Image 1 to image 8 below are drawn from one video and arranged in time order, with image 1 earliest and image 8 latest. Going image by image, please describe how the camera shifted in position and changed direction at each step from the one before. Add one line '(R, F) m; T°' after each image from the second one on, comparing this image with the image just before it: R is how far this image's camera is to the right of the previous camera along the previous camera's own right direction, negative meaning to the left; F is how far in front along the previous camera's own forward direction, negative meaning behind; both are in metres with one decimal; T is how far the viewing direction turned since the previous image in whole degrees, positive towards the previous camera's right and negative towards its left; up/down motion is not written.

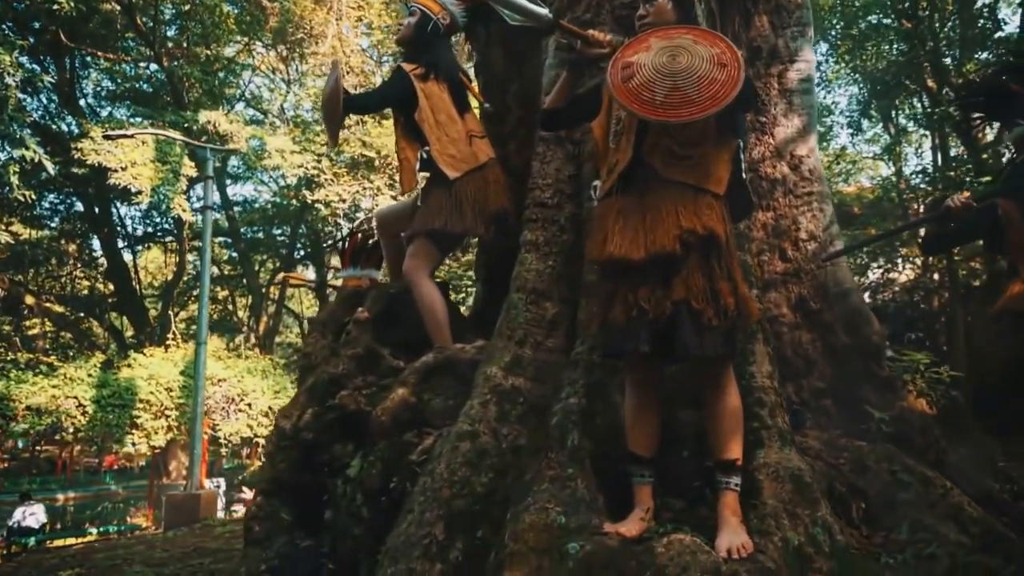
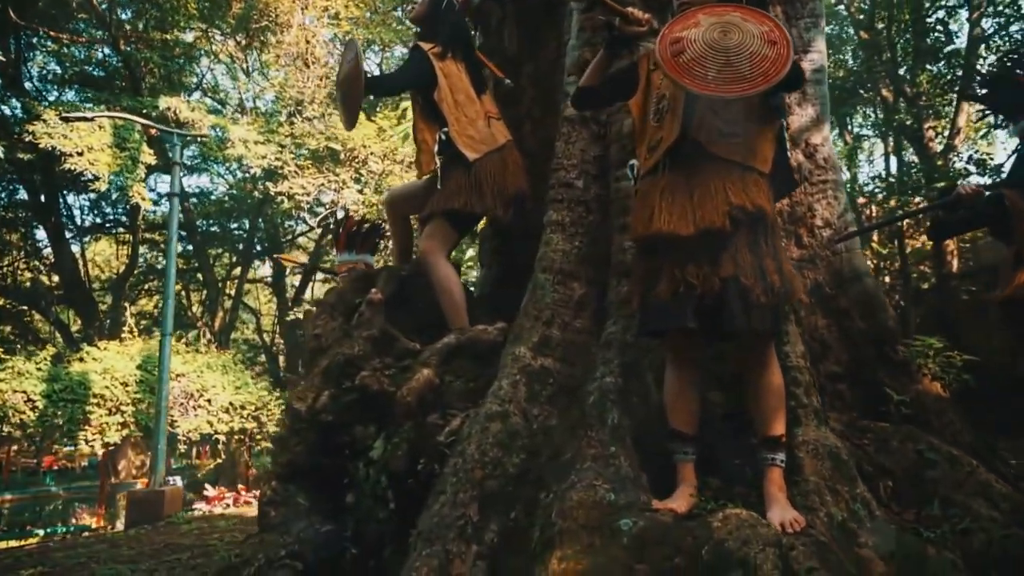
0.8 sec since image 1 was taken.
(-0.4, +0.1) m; +4°
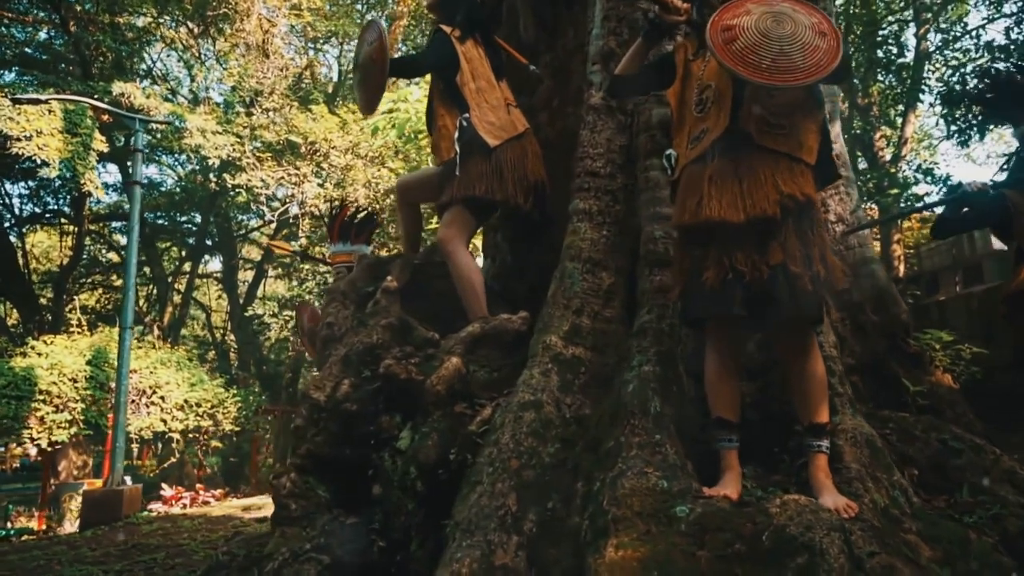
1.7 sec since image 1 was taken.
(-0.5, +0.1) m; +4°
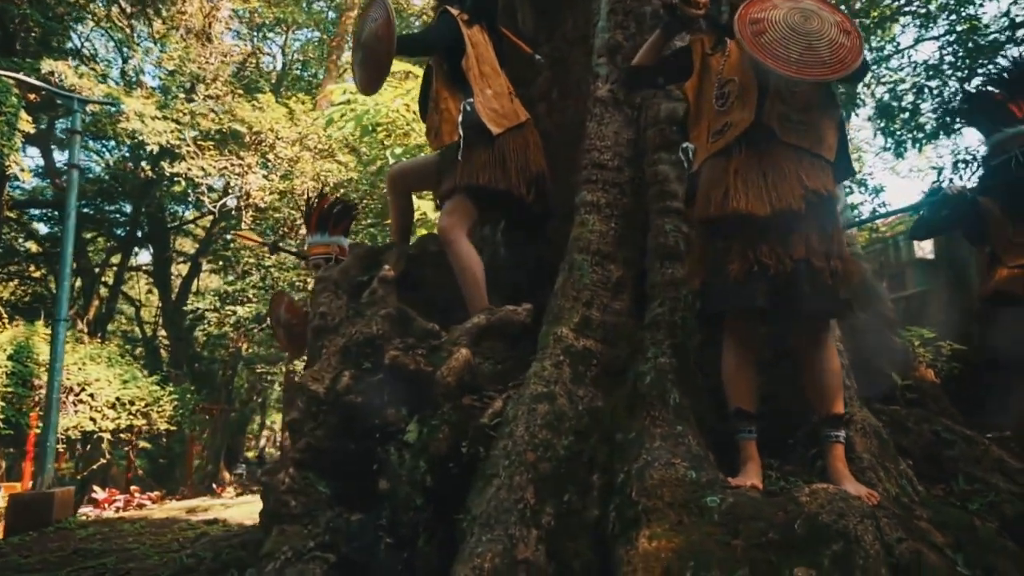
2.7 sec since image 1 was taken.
(-0.4, +0.1) m; +5°
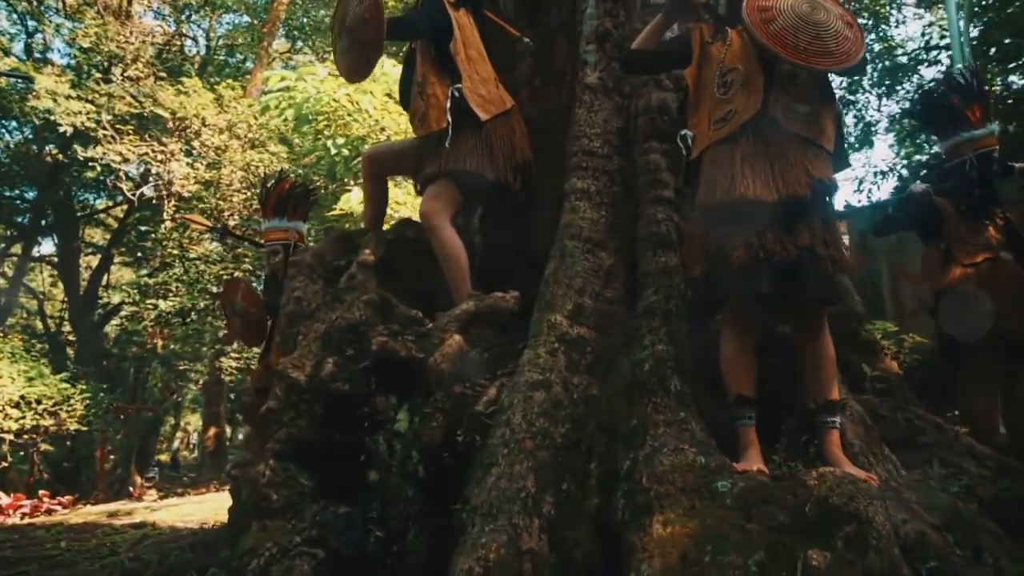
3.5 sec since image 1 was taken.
(-0.4, +0.1) m; +6°
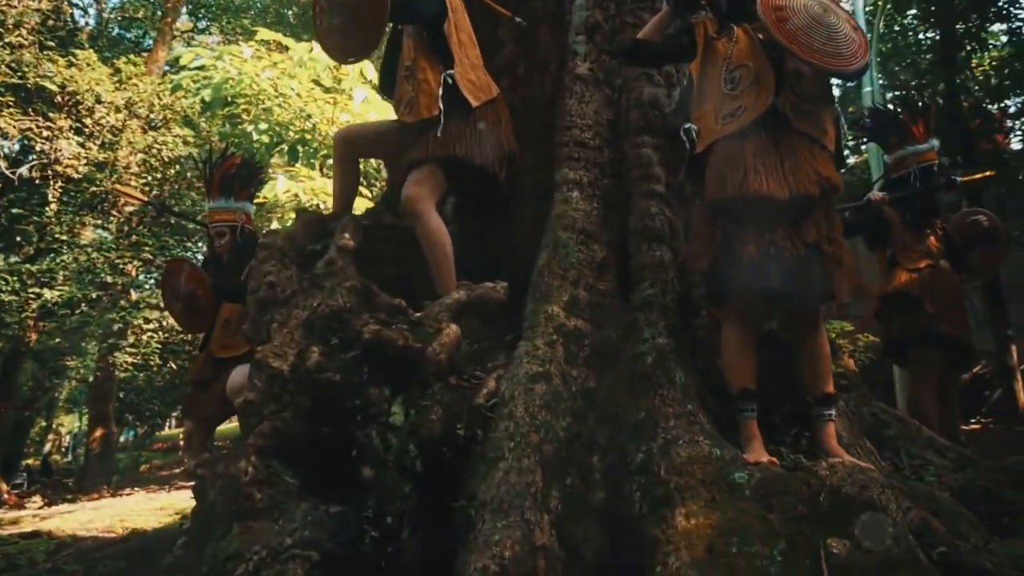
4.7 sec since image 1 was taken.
(-0.5, +0.2) m; +8°
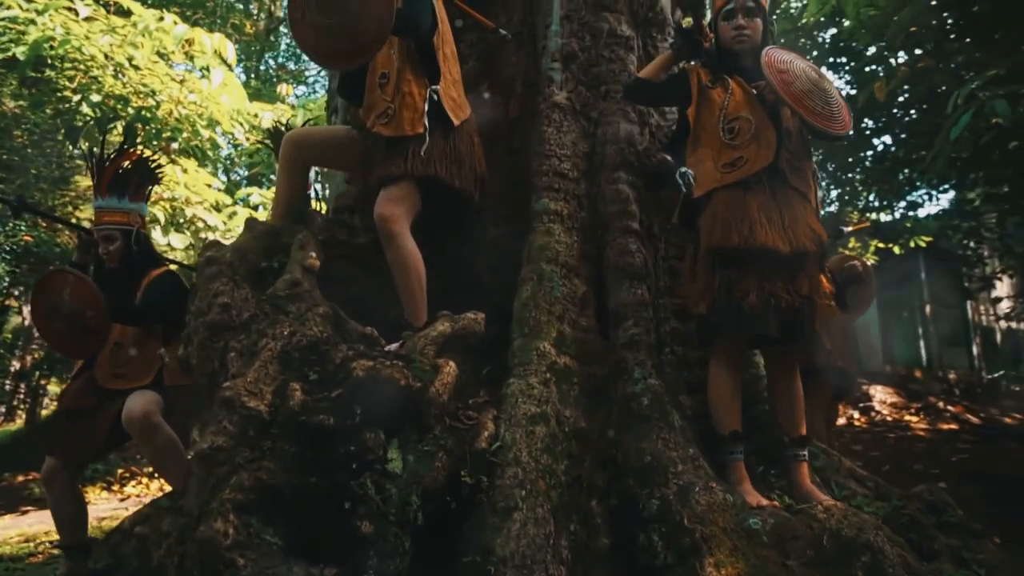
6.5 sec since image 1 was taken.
(-0.9, +0.3) m; +15°
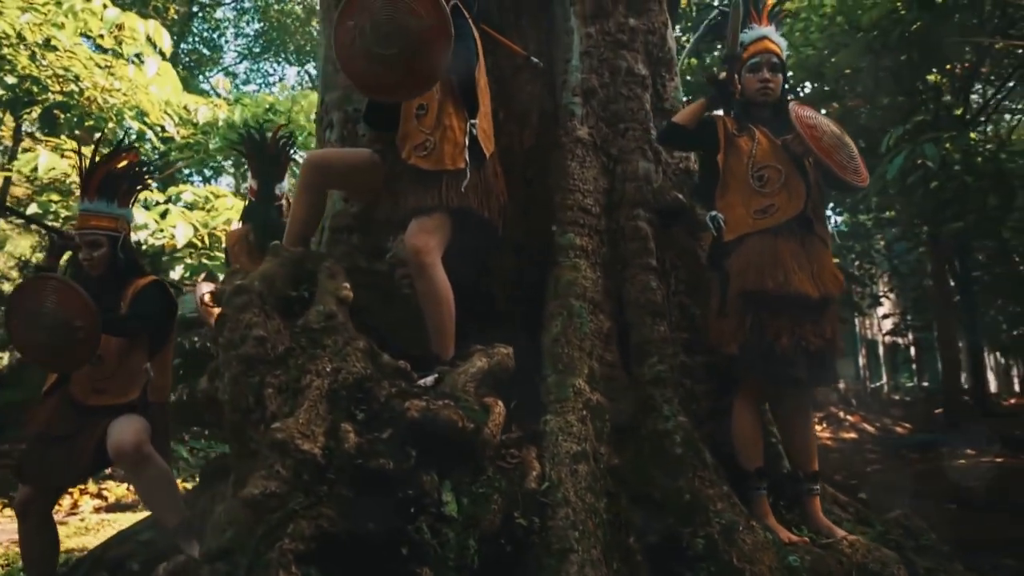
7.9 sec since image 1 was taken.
(-0.7, 0.0) m; +7°
